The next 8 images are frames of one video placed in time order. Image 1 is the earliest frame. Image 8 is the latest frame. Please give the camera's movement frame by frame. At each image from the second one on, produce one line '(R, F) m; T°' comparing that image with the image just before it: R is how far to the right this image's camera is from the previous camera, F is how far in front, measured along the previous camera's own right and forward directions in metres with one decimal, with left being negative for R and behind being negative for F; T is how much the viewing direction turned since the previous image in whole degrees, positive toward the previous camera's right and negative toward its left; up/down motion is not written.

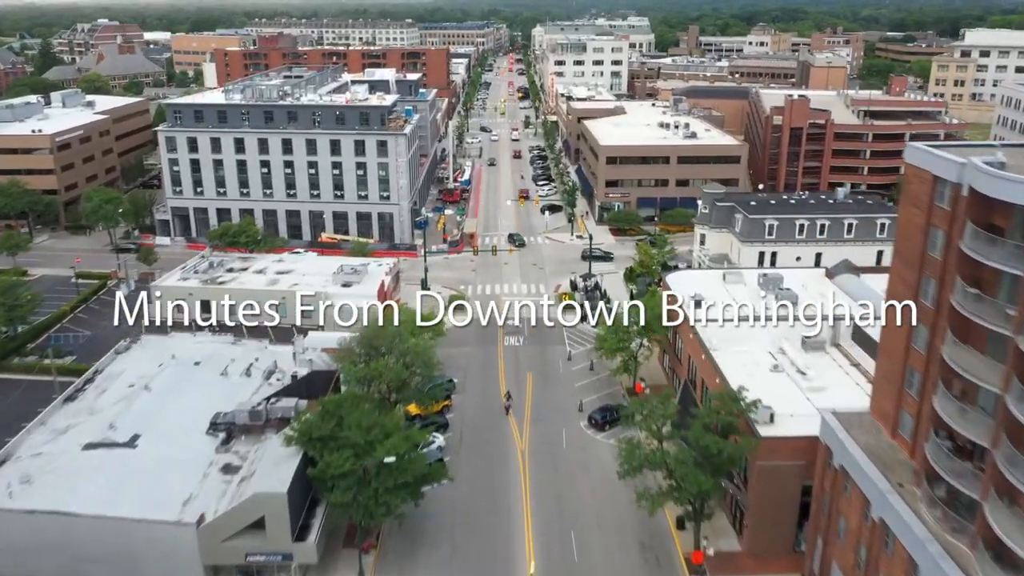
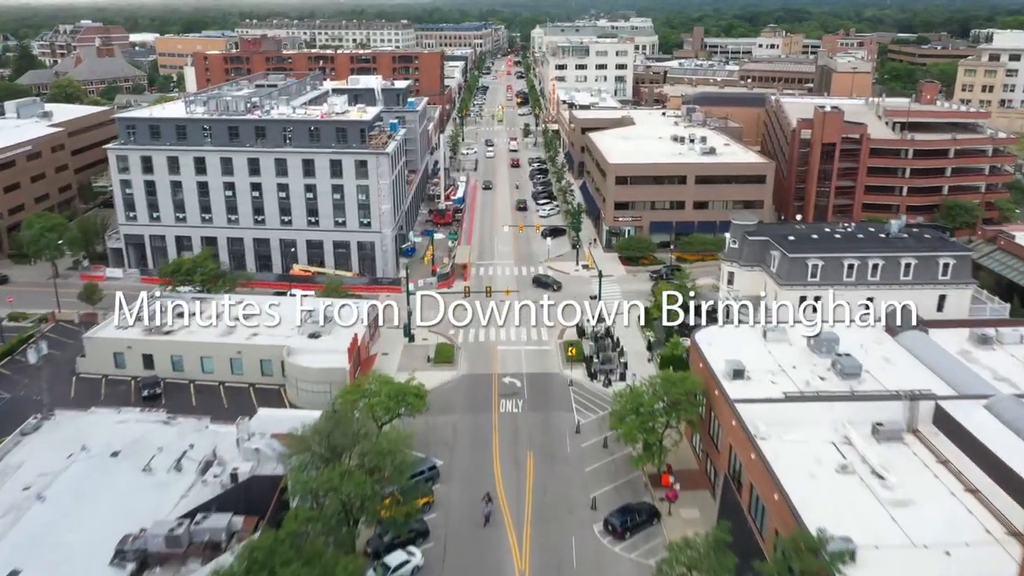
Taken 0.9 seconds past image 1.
(+0.2, +10.5) m; 0°
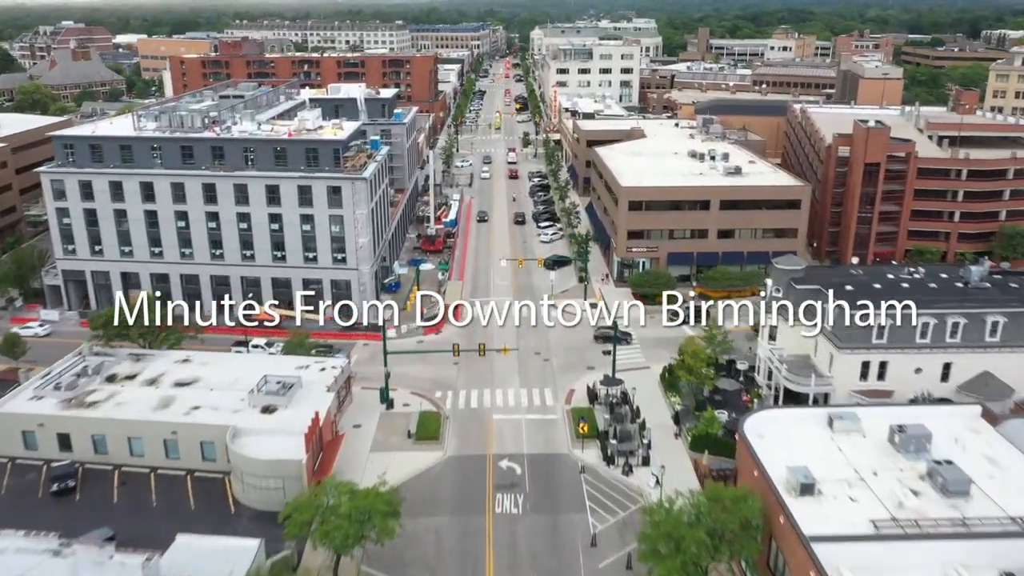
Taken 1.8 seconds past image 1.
(0.0, +10.8) m; 0°
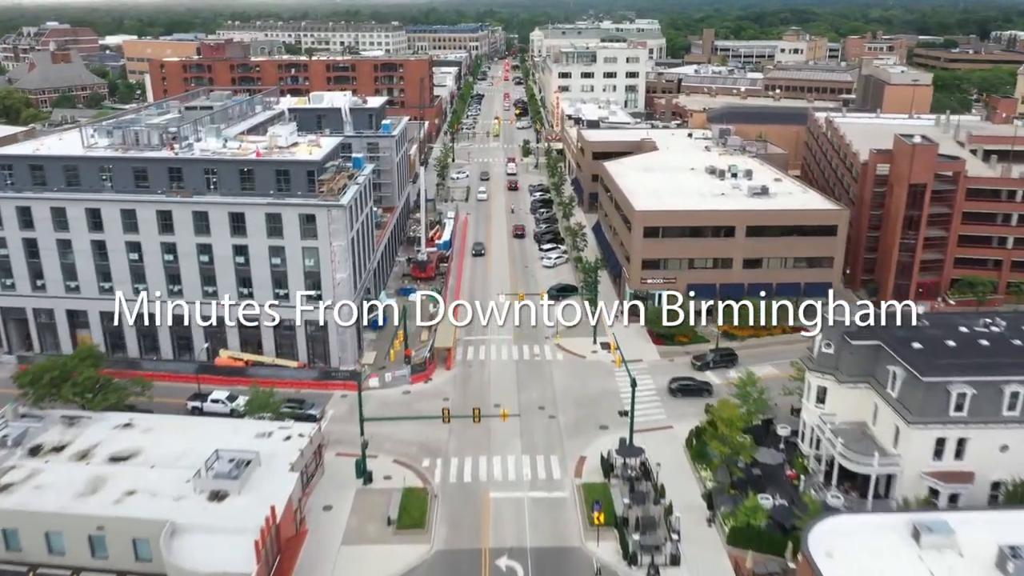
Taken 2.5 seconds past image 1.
(-0.1, +8.5) m; 0°
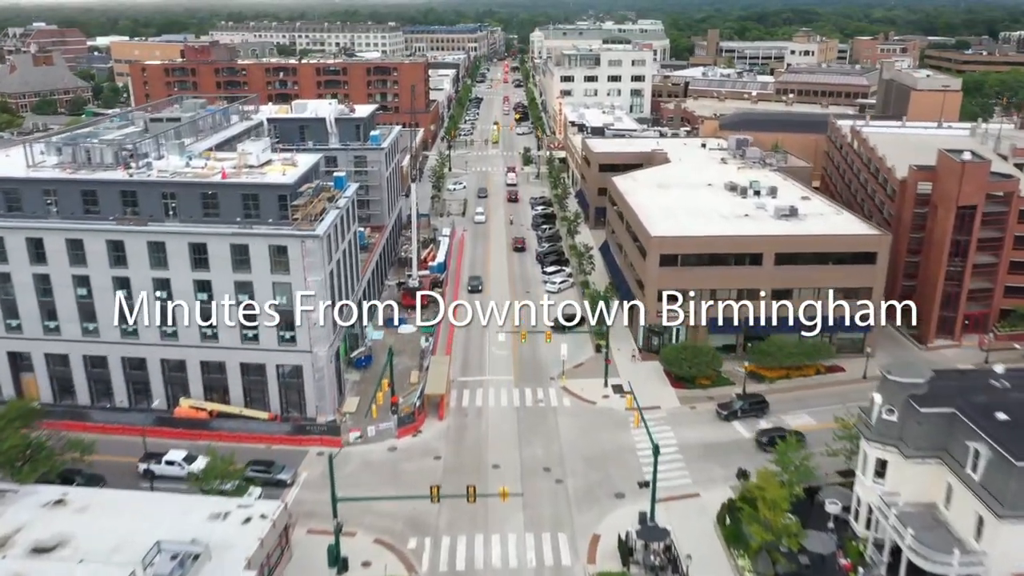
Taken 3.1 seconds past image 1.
(-0.1, +7.2) m; 0°
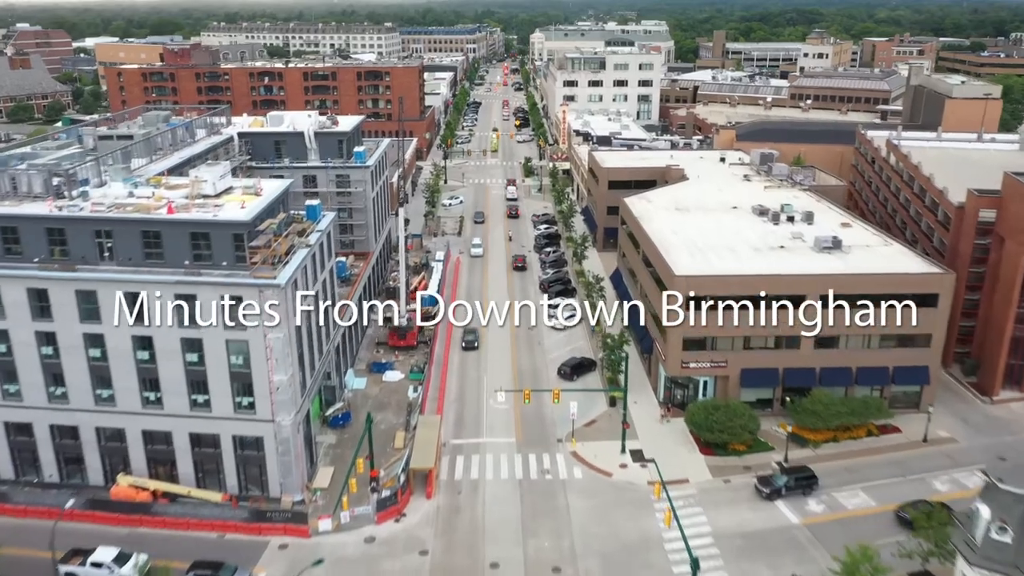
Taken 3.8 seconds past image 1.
(-0.1, +8.4) m; 0°
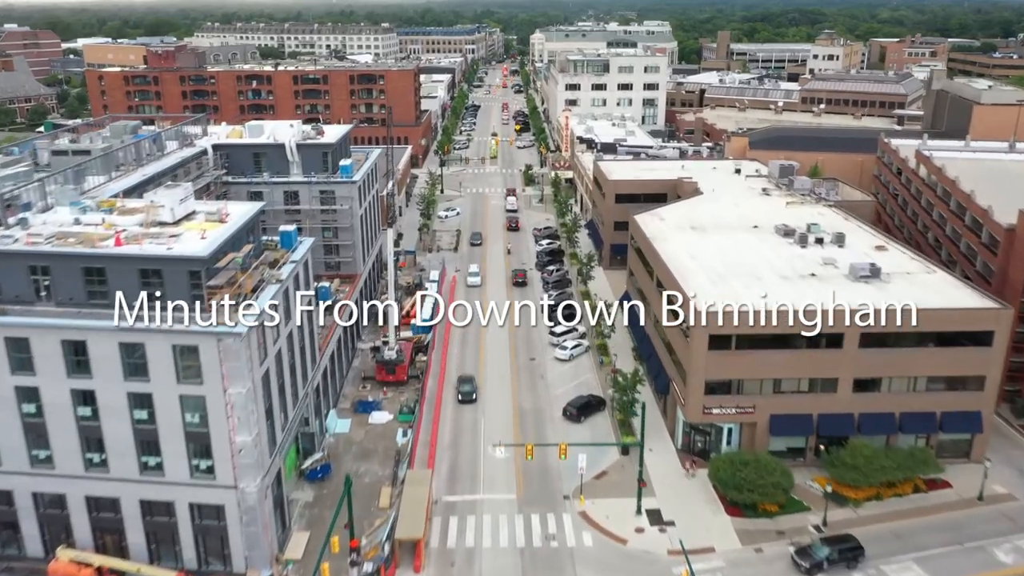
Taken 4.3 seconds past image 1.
(0.0, +5.9) m; 0°
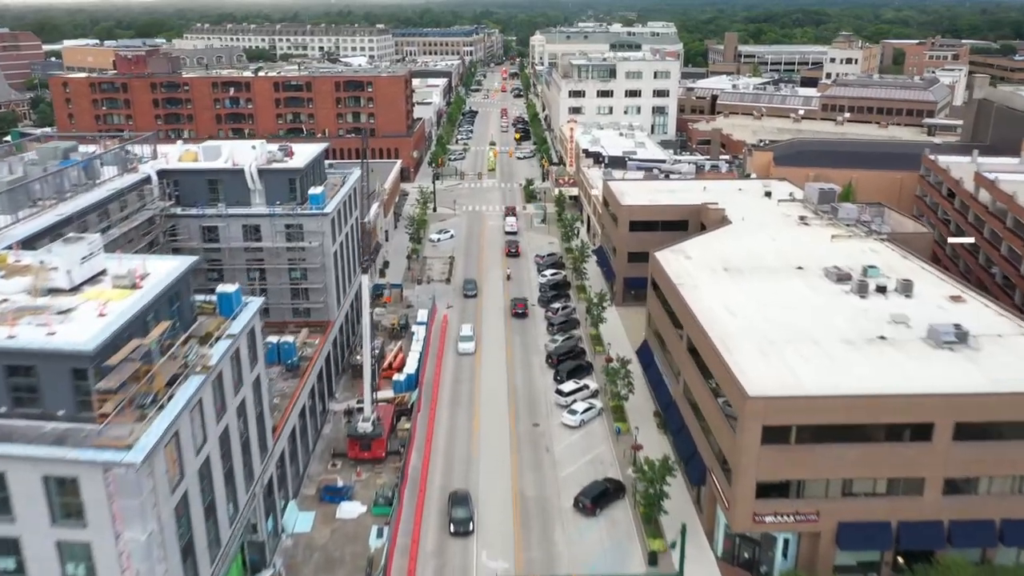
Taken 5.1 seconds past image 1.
(0.0, +9.7) m; 0°
